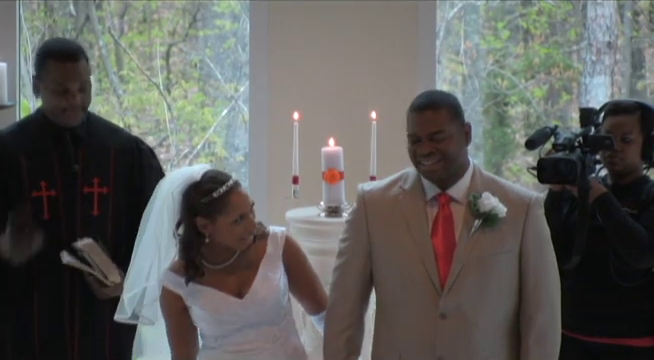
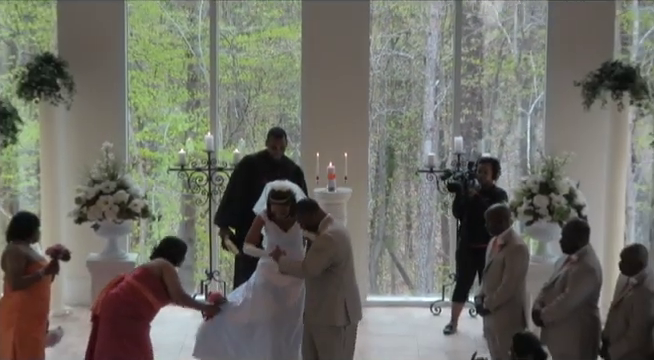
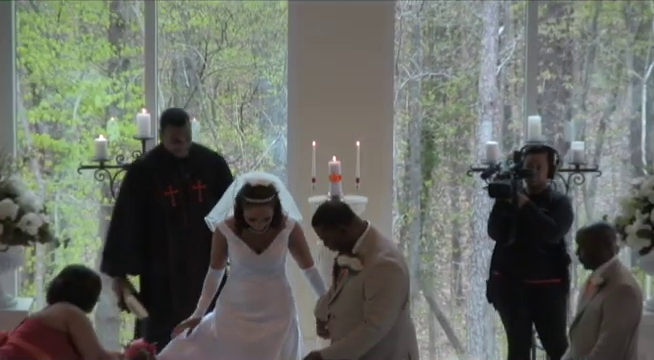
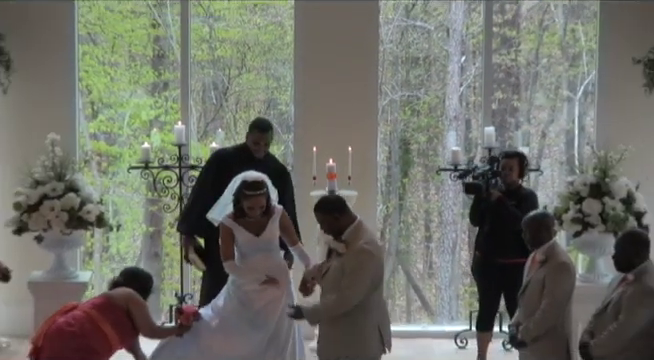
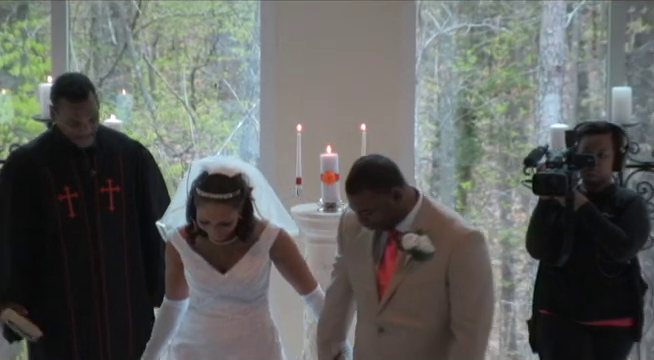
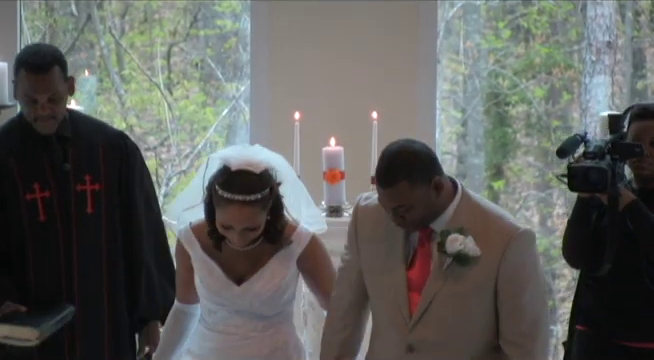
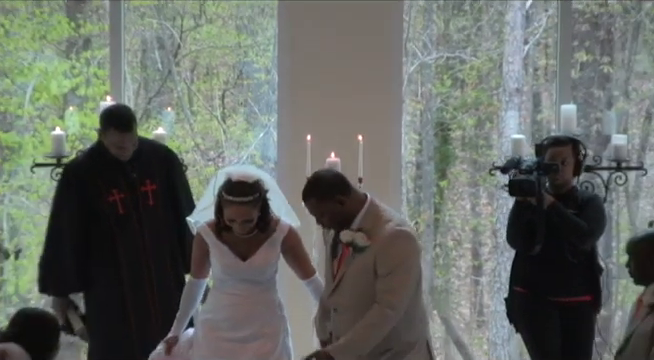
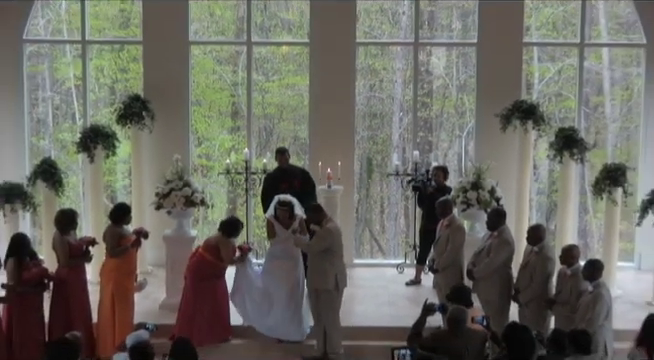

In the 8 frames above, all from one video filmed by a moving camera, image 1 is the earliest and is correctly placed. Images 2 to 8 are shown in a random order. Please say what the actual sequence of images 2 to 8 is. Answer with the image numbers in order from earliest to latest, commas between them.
6, 5, 7, 3, 4, 2, 8
